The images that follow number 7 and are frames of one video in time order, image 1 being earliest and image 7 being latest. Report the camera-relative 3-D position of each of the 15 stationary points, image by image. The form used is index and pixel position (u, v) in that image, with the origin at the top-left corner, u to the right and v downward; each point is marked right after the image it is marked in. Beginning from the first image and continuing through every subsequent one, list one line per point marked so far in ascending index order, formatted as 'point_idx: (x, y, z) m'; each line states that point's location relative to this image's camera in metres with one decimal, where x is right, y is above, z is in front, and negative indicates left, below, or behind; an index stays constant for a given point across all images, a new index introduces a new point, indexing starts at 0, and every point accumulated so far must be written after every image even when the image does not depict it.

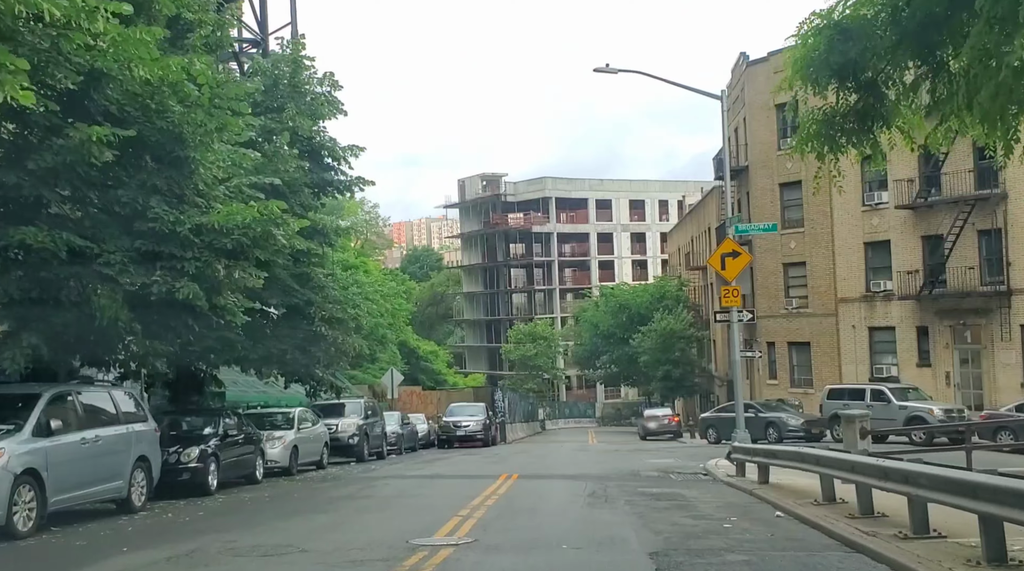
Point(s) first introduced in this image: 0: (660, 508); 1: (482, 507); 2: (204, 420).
0: (+2.0, -3.1, +15.4) m
1: (-0.4, -3.1, +15.7) m
2: (-5.5, -2.4, +19.9) m
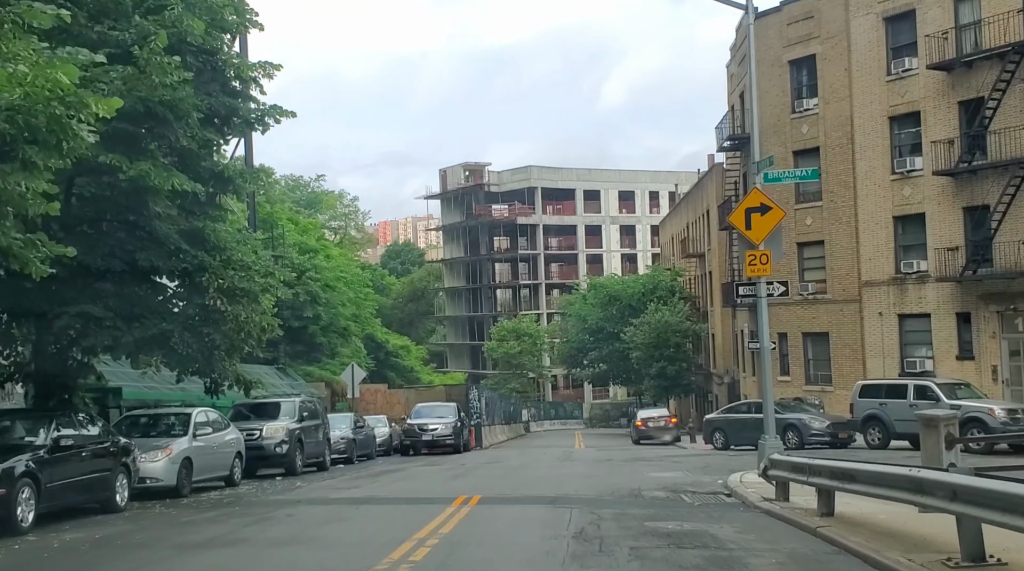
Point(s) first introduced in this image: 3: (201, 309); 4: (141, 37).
0: (+1.5, -2.5, +9.8) m
1: (-0.9, -2.5, +10.0) m
2: (-6.1, -1.8, +14.2) m
3: (-5.0, -0.4, +17.9) m
4: (-5.6, +3.7, +16.7) m
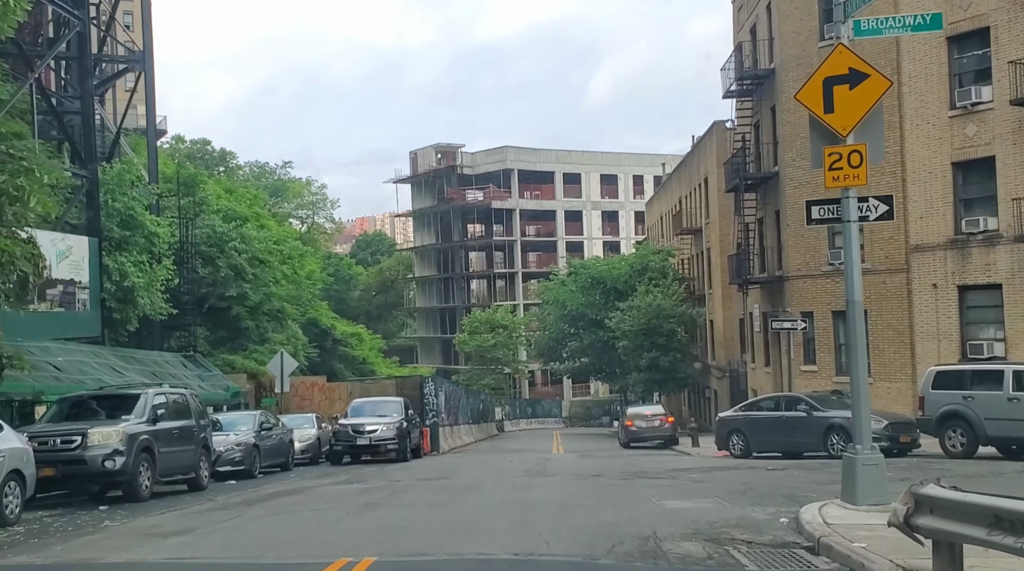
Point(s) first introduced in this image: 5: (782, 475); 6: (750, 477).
0: (+1.0, -1.6, +2.3) m
1: (-1.5, -1.6, +2.5) m
2: (-6.7, -0.9, +6.6) m
3: (-5.7, +0.6, +10.3) m
4: (-6.2, +4.6, +9.0) m
5: (+4.1, -2.9, +17.1) m
6: (+3.8, -3.0, +17.5) m
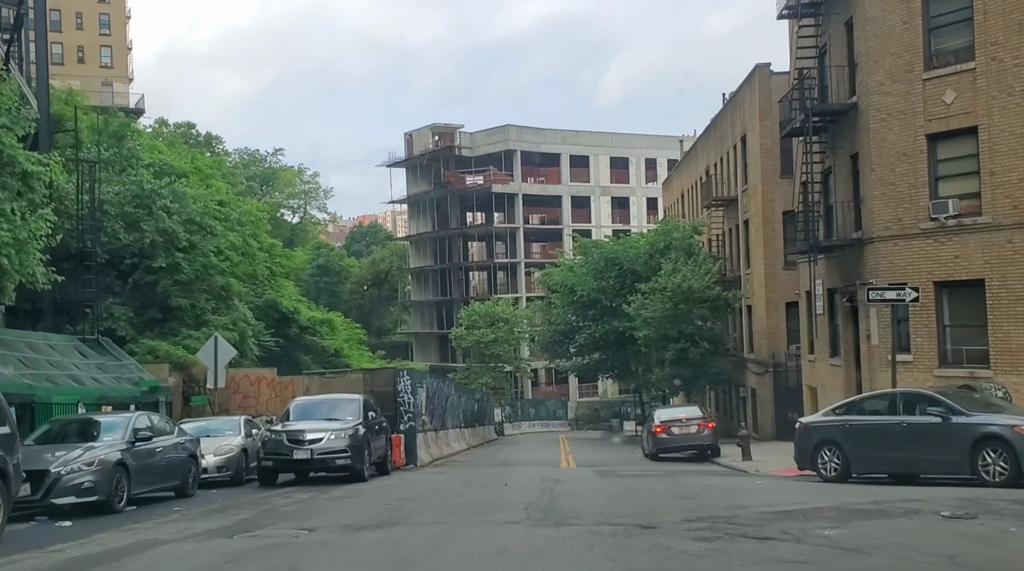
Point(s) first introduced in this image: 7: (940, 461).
0: (+0.8, -0.7, -5.4) m
1: (-1.6, -0.7, -5.2) m
2: (-6.9, 0.0, -1.0) m
3: (-5.8, +1.4, +2.7) m
4: (-6.3, +5.5, +1.4) m
5: (+4.0, -2.1, +9.4) m
6: (+3.6, -2.2, +9.9) m
7: (+6.2, -2.5, +16.1) m
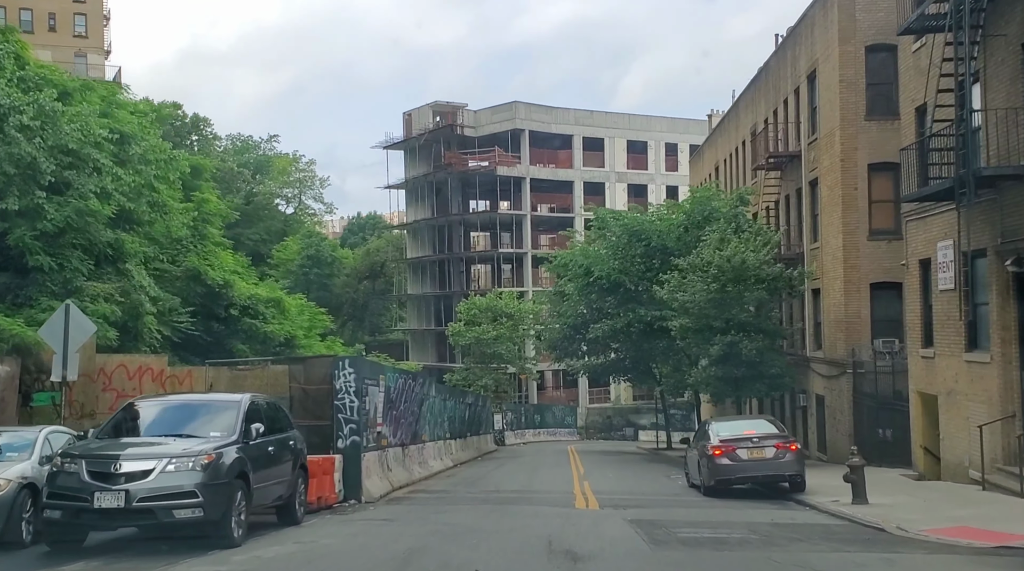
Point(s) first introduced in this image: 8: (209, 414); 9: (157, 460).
0: (+0.5, +0.2, -14.4) m
1: (-2.0, +0.3, -14.2) m
2: (-7.2, +1.1, -10.0) m
3: (-6.0, +2.4, -6.3) m
4: (-6.5, +6.5, -7.5) m
5: (+3.8, -1.2, +0.3) m
6: (+3.4, -1.3, +0.8) m
7: (+6.0, -1.7, +7.0) m
8: (-3.7, -1.5, +13.4) m
9: (-3.8, -1.8, +11.8) m
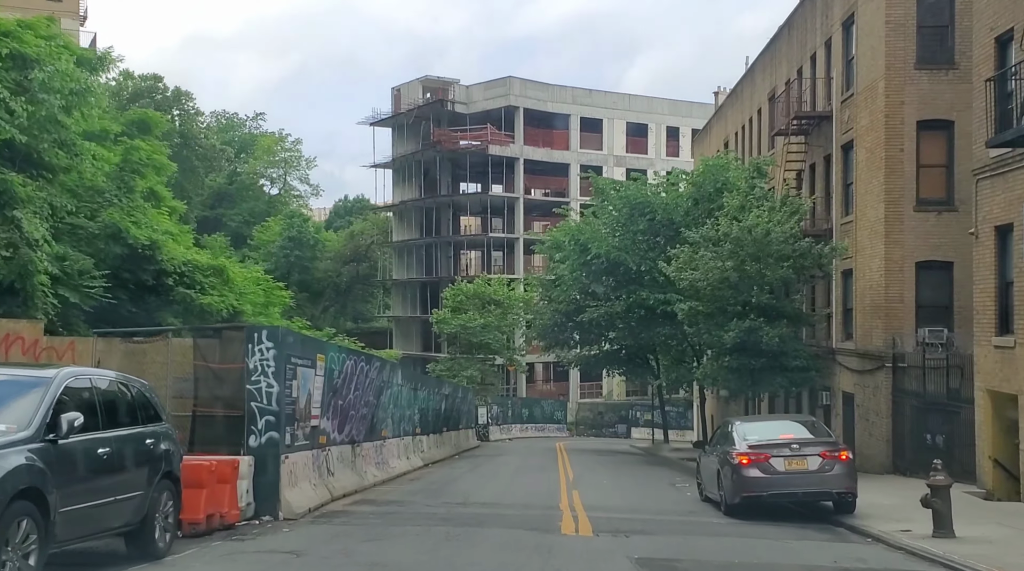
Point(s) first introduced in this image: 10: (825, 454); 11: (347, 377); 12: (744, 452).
0: (+0.3, +0.7, -18.9) m
1: (-2.1, +0.7, -18.7) m
2: (-7.3, +1.7, -14.5) m
3: (-6.2, +3.0, -10.8) m
4: (-6.6, +7.1, -12.1) m
5: (+3.5, -0.8, -4.1) m
6: (+3.1, -0.9, -3.6) m
7: (+5.7, -1.3, +2.6) m
8: (-4.1, -0.8, +8.9) m
9: (-4.1, -1.1, +7.3) m
10: (+4.4, -2.4, +15.6) m
11: (-2.8, -1.5, +18.6) m
12: (+3.3, -2.3, +15.8) m
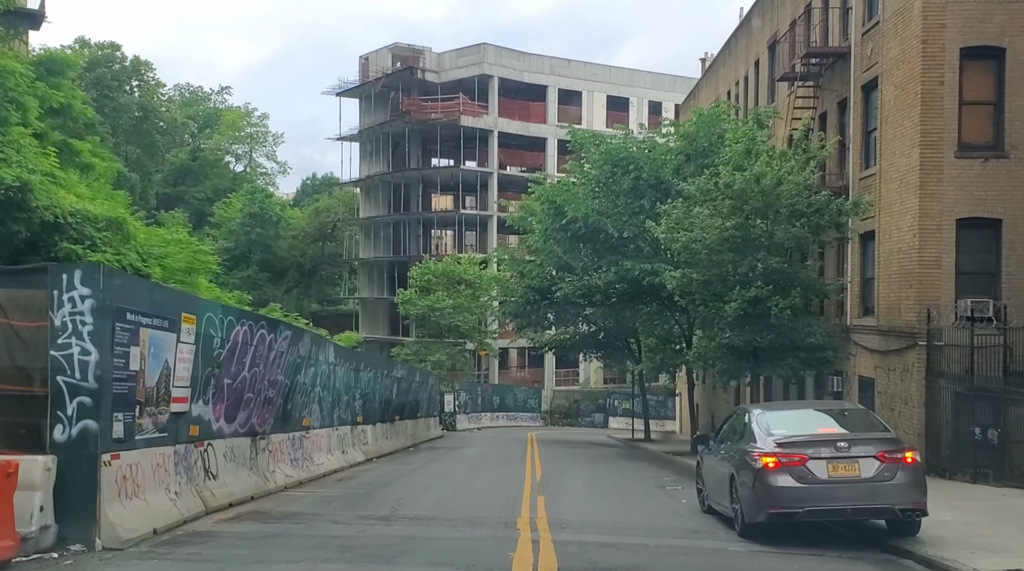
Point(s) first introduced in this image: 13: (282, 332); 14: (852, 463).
0: (+0.4, +1.0, -23.3) m
1: (-2.1, +1.1, -23.2) m
2: (-7.4, +2.1, -19.2) m
3: (-6.3, +3.5, -15.4) m
4: (-6.6, +7.6, -16.7) m
5: (+3.3, -0.4, -8.5) m
6: (+2.9, -0.5, -8.0) m
7: (+5.3, -0.8, -1.7) m
8: (-4.6, -0.2, +4.4) m
9: (-4.6, -0.5, +2.7) m
10: (+3.7, -1.7, +11.3) m
11: (-3.5, -0.8, +14.1) m
12: (+2.7, -1.7, +11.4) m
13: (-3.5, -0.7, +16.1) m
14: (+3.5, -1.8, +11.3) m
